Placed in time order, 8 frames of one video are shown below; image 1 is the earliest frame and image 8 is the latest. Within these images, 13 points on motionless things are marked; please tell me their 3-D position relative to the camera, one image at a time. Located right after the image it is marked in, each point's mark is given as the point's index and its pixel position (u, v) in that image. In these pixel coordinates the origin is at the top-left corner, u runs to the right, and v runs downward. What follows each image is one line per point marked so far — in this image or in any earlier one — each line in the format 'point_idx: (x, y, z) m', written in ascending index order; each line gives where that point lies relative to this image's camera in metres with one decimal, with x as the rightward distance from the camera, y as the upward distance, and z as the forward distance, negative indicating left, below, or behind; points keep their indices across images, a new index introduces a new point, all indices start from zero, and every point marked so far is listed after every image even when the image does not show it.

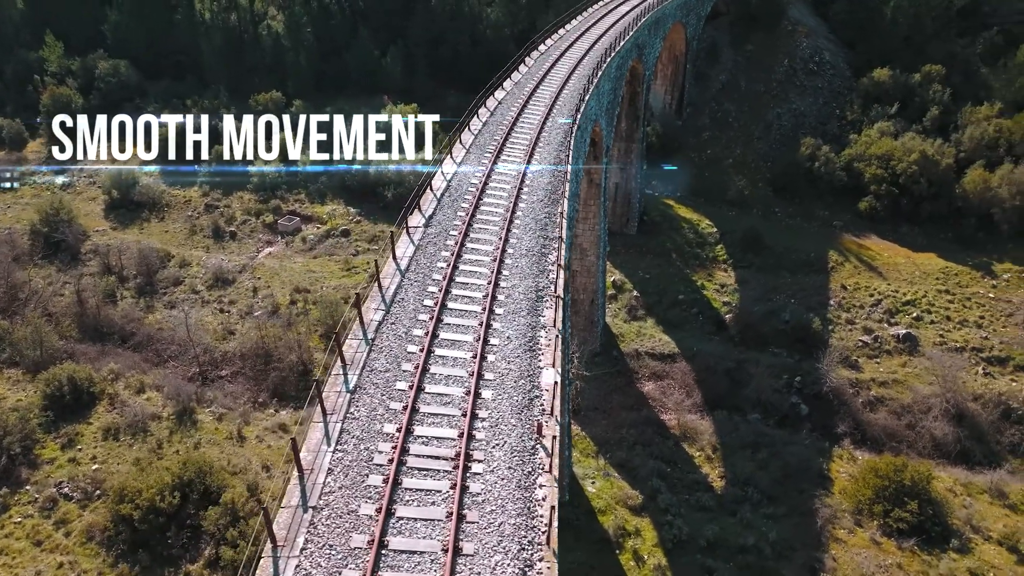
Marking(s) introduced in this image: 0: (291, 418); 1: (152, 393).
0: (-6.0, -3.5, +19.1) m
1: (-10.1, -3.0, +19.6) m
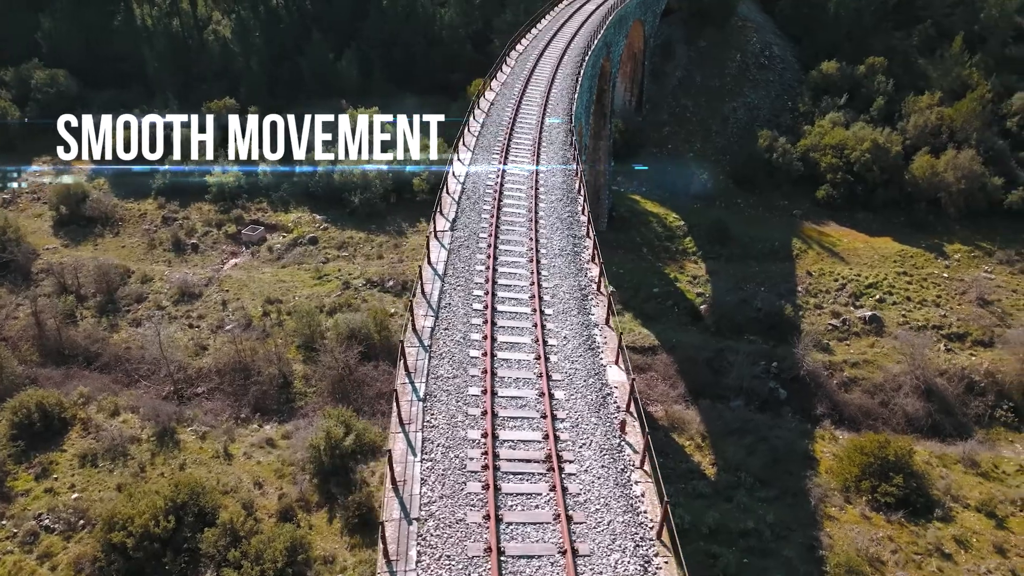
0: (-6.2, -3.8, +18.6) m
1: (-10.3, -3.4, +18.9) m
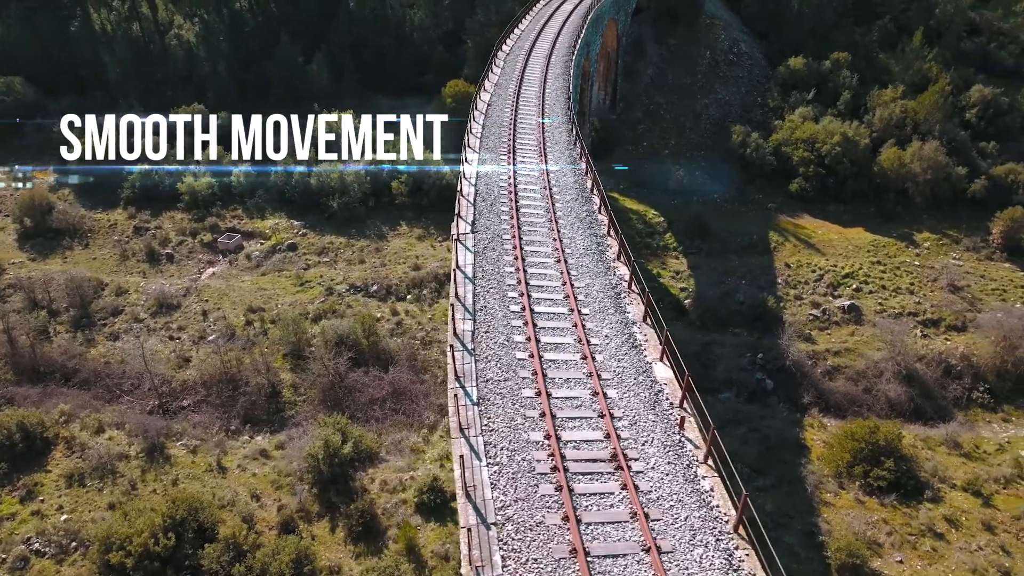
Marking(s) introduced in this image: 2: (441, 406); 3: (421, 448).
0: (-6.3, -4.0, +18.3) m
1: (-10.4, -3.8, +18.3) m
2: (-2.0, -3.3, +19.9) m
3: (-2.4, -4.2, +18.3) m
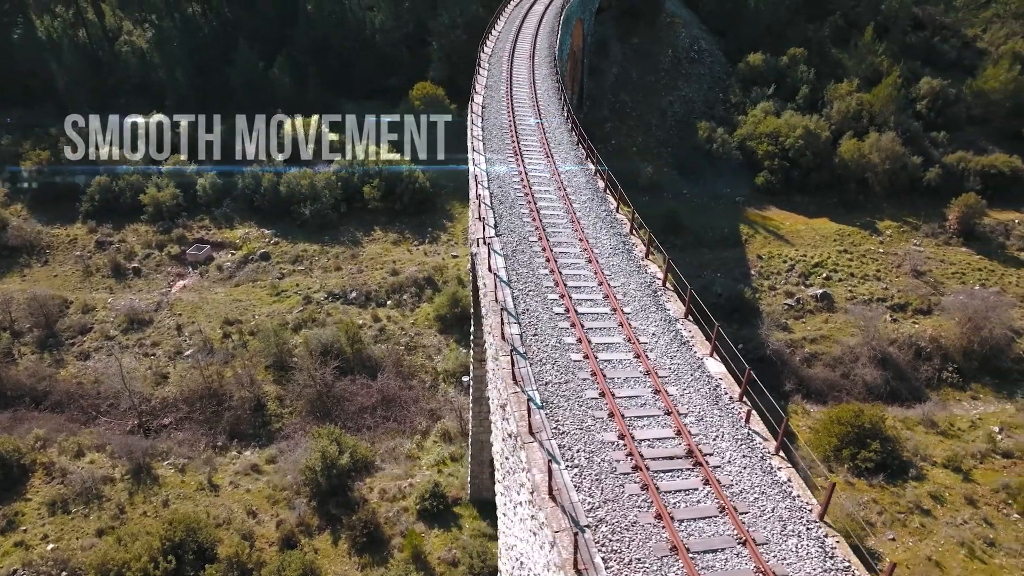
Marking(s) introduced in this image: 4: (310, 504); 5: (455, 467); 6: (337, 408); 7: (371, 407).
0: (-6.4, -4.3, +17.9) m
1: (-10.5, -4.2, +17.7) m
2: (-2.3, -3.5, +19.8) m
3: (-2.5, -4.3, +18.1) m
4: (-4.6, -4.9, +16.0) m
5: (-1.4, -4.5, +17.7) m
6: (-4.9, -3.3, +19.5) m
7: (-3.9, -3.3, +19.5) m
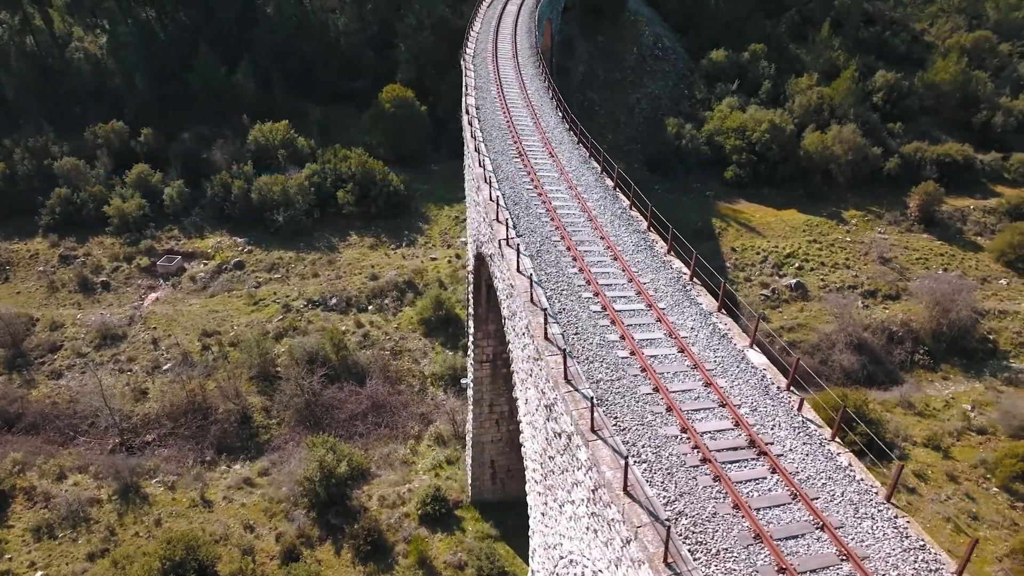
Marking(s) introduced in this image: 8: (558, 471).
0: (-6.5, -4.5, +17.5) m
1: (-10.6, -4.6, +17.1) m
2: (-2.5, -3.6, +19.7) m
3: (-2.6, -4.4, +18.0) m
4: (-4.6, -5.1, +15.8) m
5: (-1.5, -4.6, +17.7) m
6: (-5.1, -3.5, +19.2) m
7: (-4.1, -3.4, +19.3) m
8: (+0.5, -1.8, +6.9) m
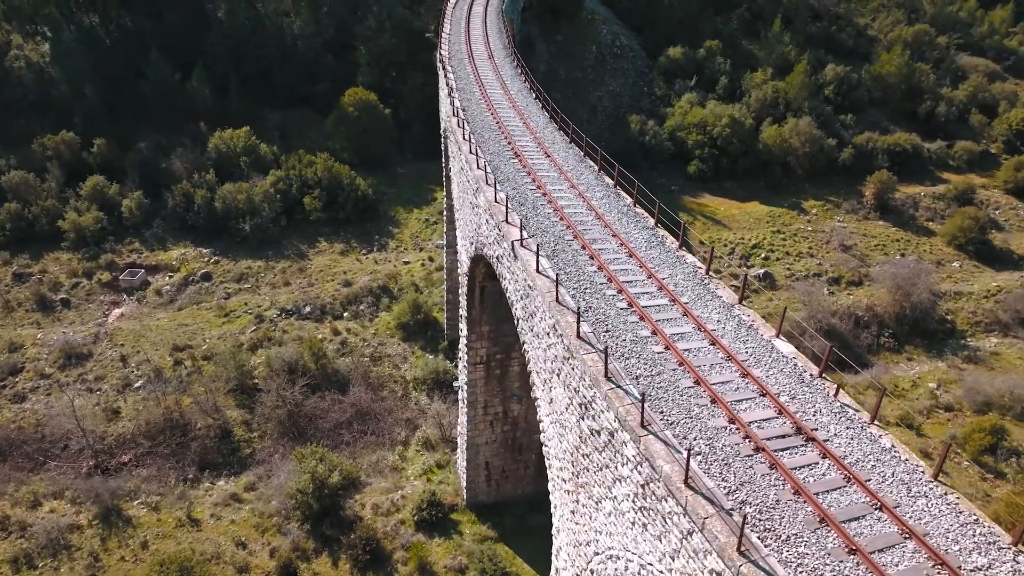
0: (-6.7, -4.8, +17.1) m
1: (-10.7, -5.0, +16.4) m
2: (-2.9, -3.7, +19.5) m
3: (-2.8, -4.5, +17.8) m
4: (-4.6, -5.3, +15.5) m
5: (-1.7, -4.7, +17.6) m
6: (-5.4, -3.7, +18.9) m
7: (-4.5, -3.6, +19.0) m
8: (+0.8, -1.8, +6.9) m
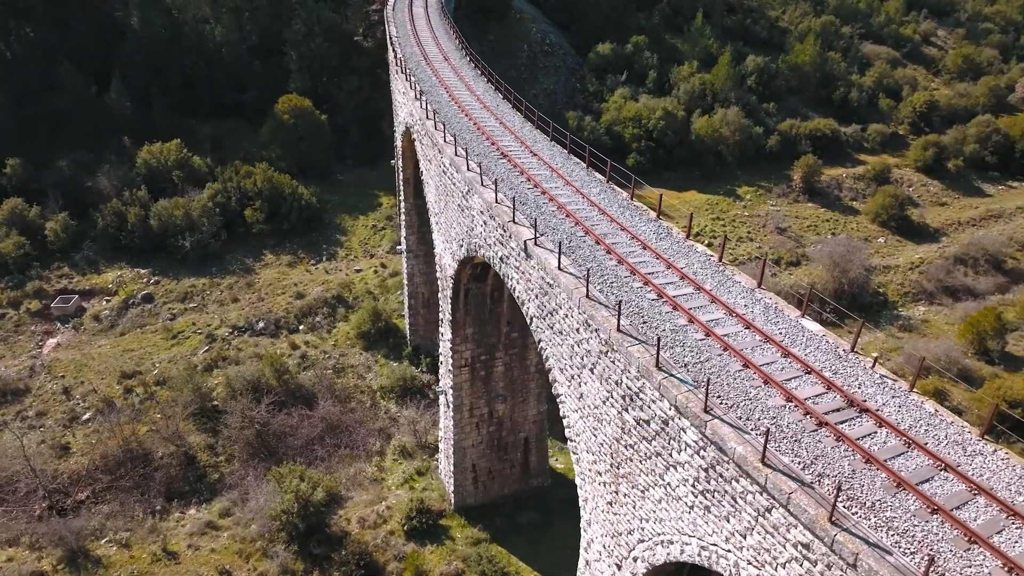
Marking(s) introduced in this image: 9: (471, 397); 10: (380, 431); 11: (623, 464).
0: (-7.0, -5.3, +16.4) m
1: (-10.9, -5.7, +15.3) m
2: (-3.6, -3.9, +19.2) m
3: (-3.3, -4.7, +17.5) m
4: (-4.8, -5.6, +15.0) m
5: (-2.1, -4.8, +17.4) m
6: (-6.0, -4.1, +18.3) m
7: (-5.1, -3.9, +18.5) m
8: (+1.3, -1.7, +7.1) m
9: (-0.9, -2.3, +14.8) m
10: (-3.6, -3.9, +19.2) m
11: (+1.2, -1.9, +7.5) m
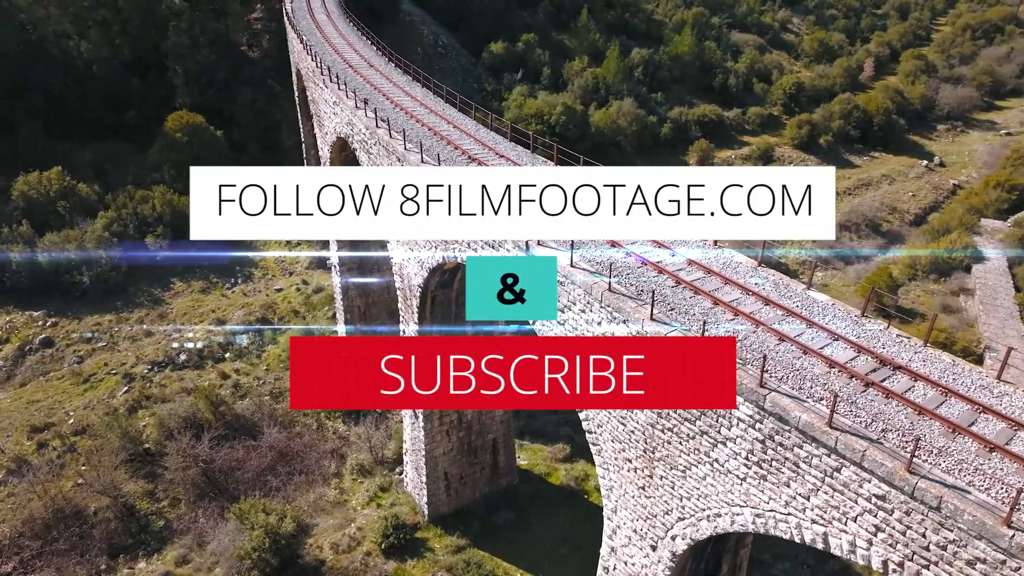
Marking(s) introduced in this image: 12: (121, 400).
0: (-7.5, -6.0, +15.3) m
1: (-11.1, -6.8, +13.6) m
2: (-4.7, -4.3, +18.6) m
3: (-4.1, -5.1, +17.0) m
4: (-5.1, -6.1, +14.3) m
5: (-2.9, -5.1, +17.0) m
6: (-6.9, -4.7, +17.3) m
7: (-6.1, -4.5, +17.7) m
8: (+1.8, -1.6, +7.3) m
9: (-1.5, -2.4, +14.6) m
10: (-4.7, -4.3, +18.5) m
11: (+1.6, -1.8, +7.7) m
12: (-10.9, -3.1, +19.6) m
